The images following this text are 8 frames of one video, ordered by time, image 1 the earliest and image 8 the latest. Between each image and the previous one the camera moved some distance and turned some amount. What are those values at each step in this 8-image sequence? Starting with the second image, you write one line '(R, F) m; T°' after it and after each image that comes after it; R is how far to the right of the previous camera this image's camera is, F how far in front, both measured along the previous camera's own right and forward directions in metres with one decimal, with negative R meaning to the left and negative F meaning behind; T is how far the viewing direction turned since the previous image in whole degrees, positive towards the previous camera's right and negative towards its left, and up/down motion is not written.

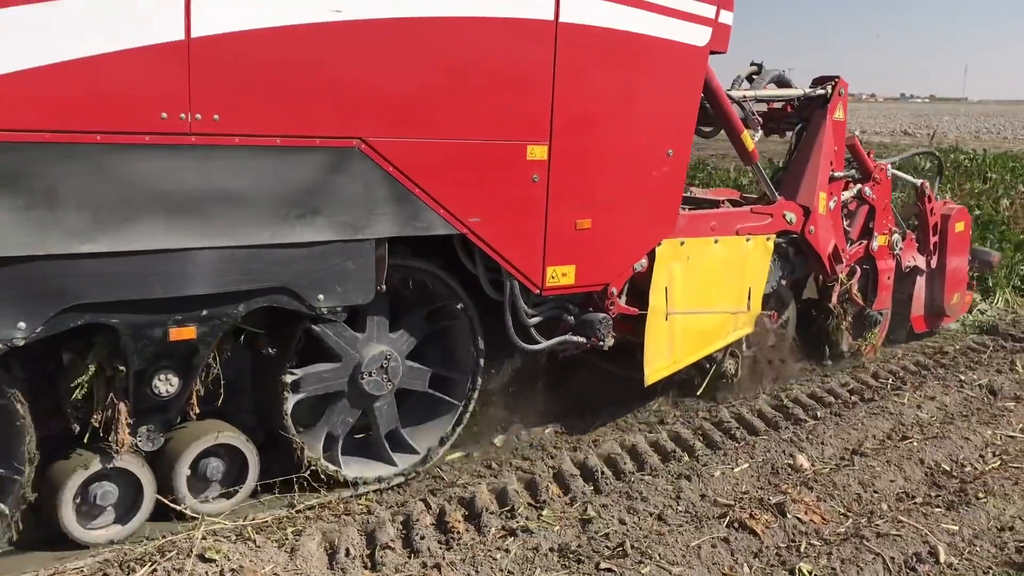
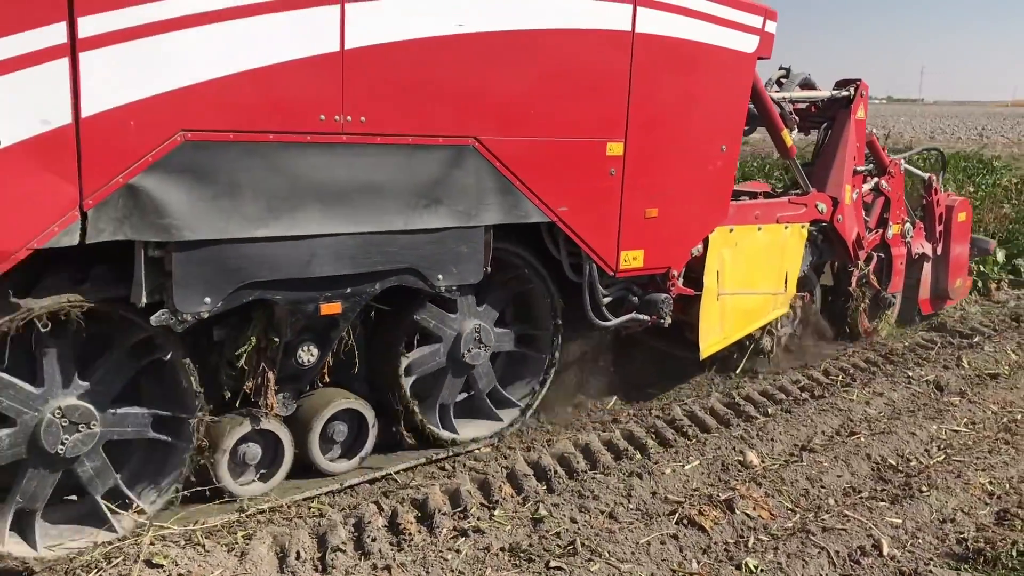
(-0.4, -0.3) m; +3°
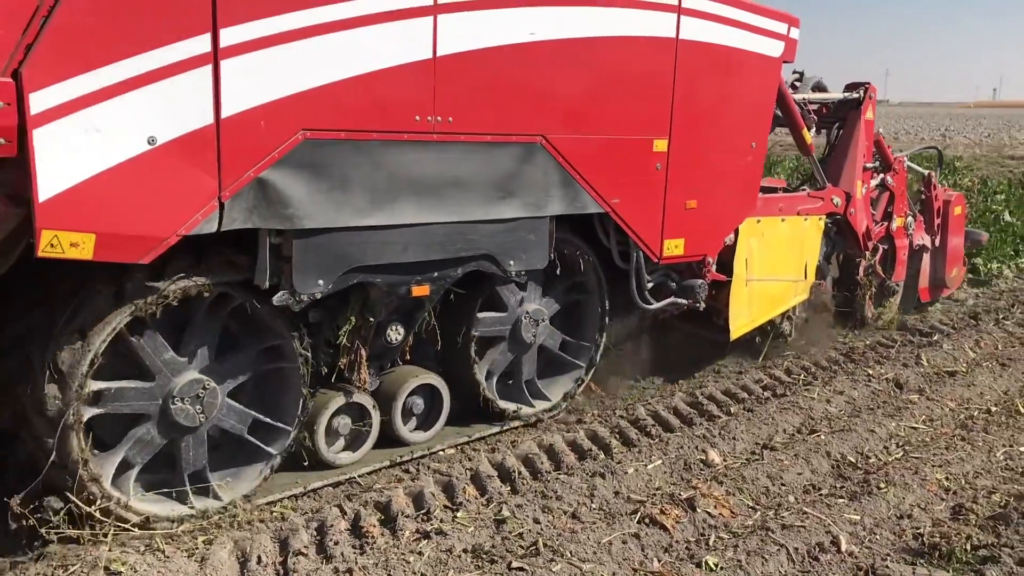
(-0.3, -0.3) m; +2°
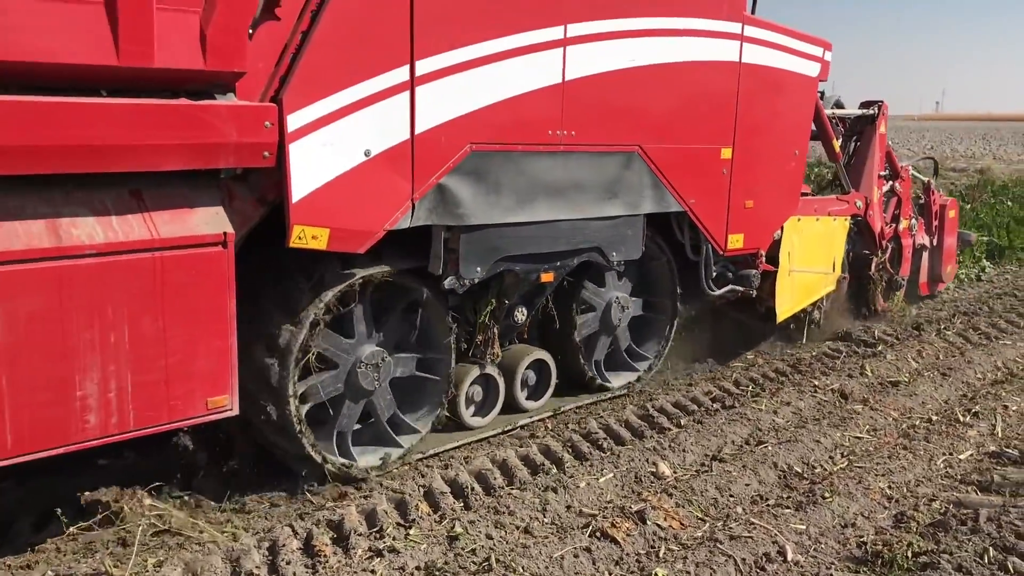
(-0.5, -0.6) m; +3°
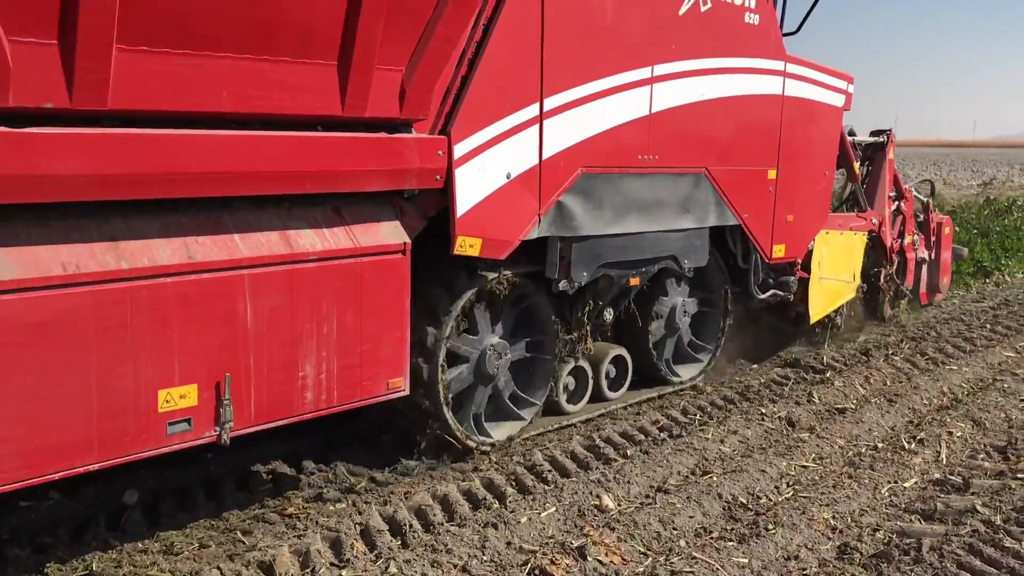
(-0.5, -0.6) m; +2°
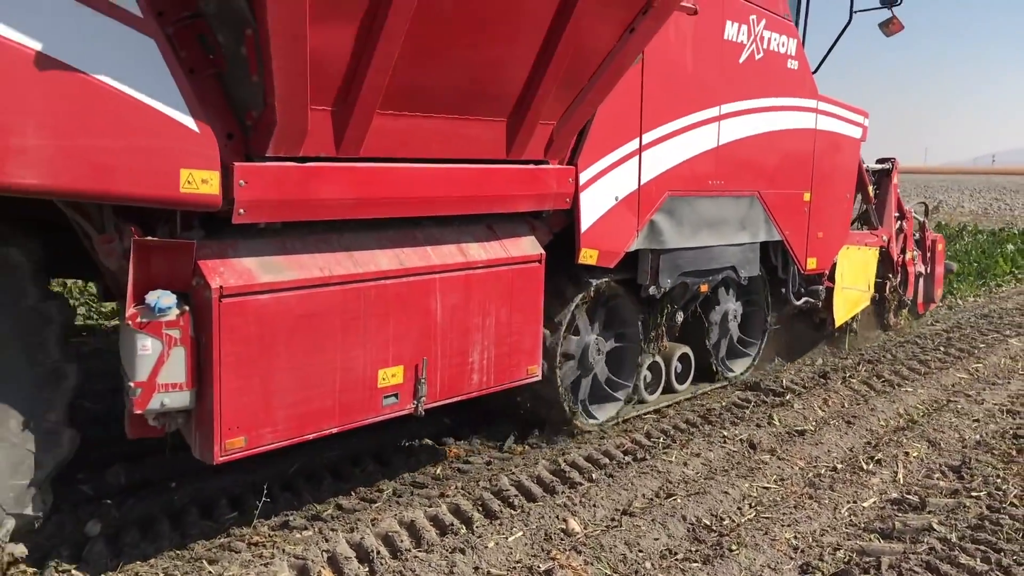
(-0.6, -0.7) m; +2°
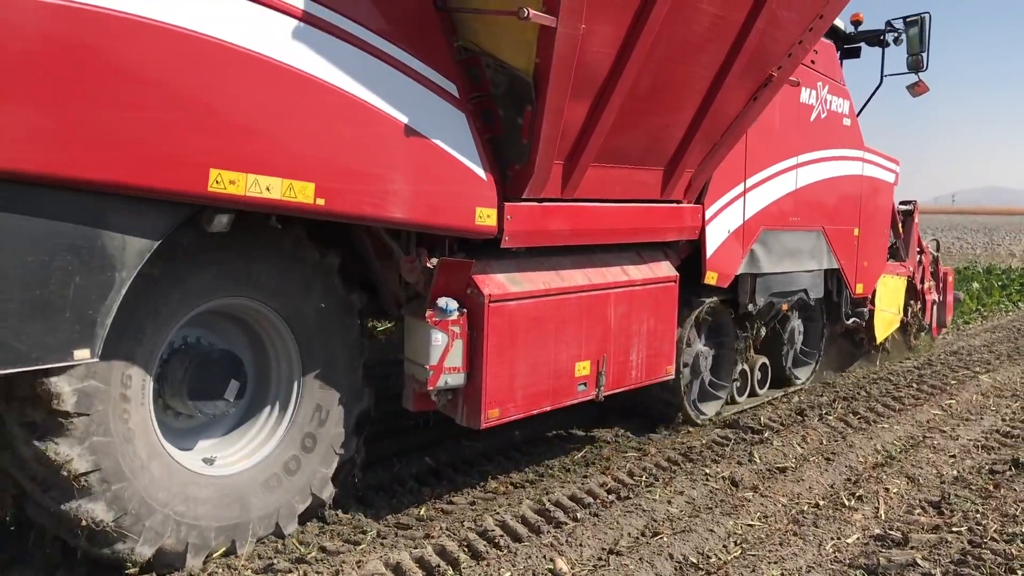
(-0.8, -1.0) m; +1°
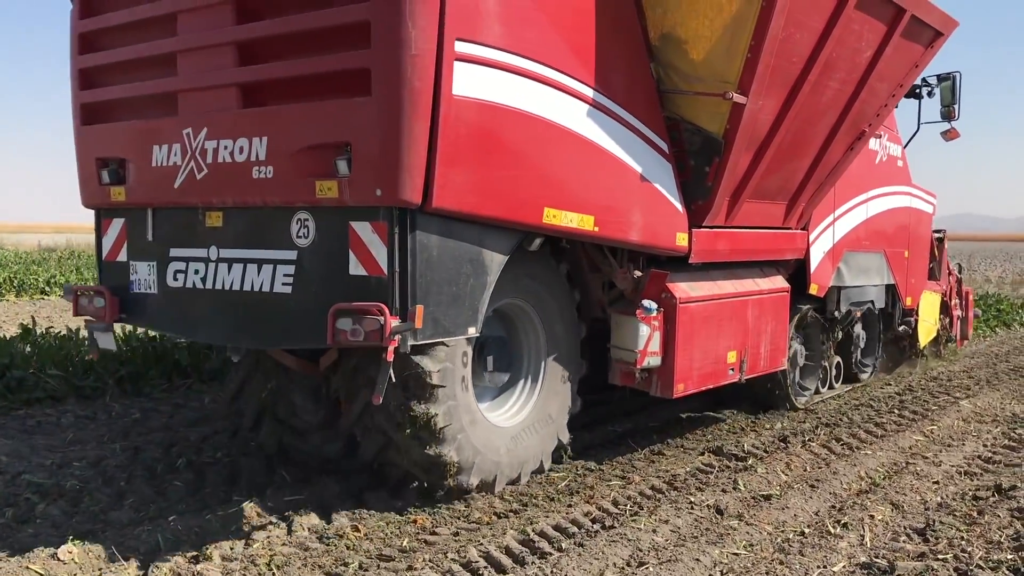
(-0.9, -1.4) m; +1°
